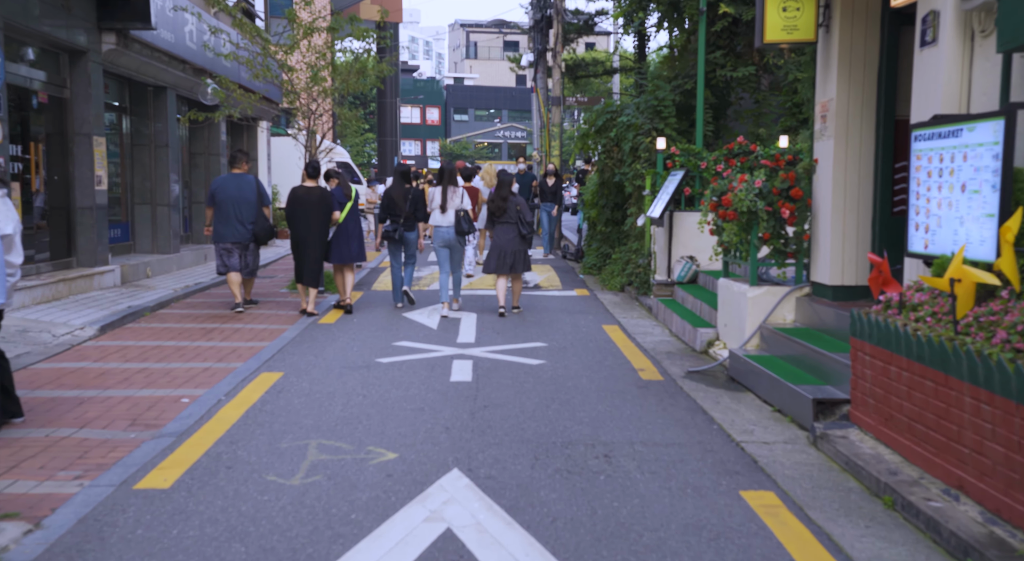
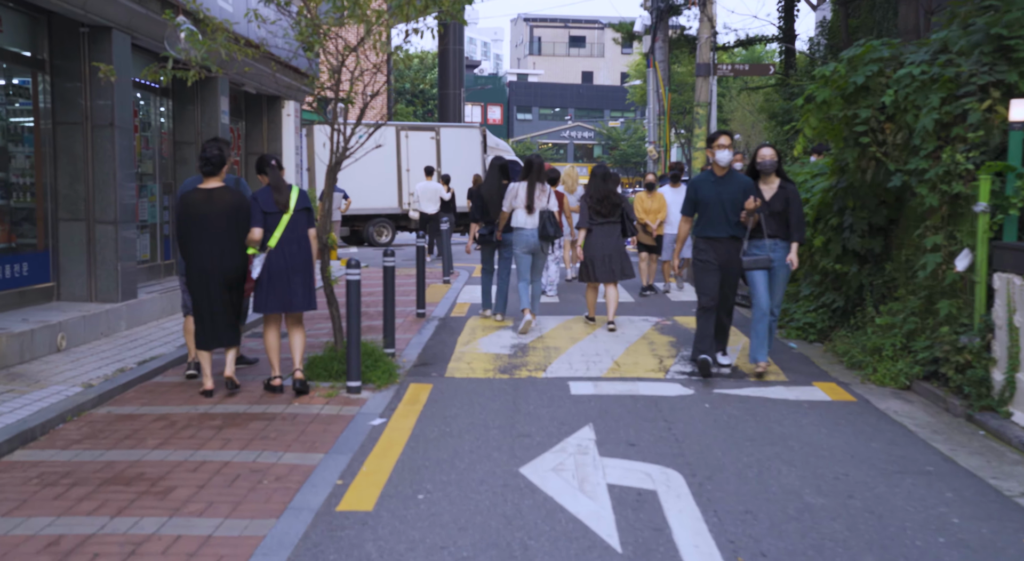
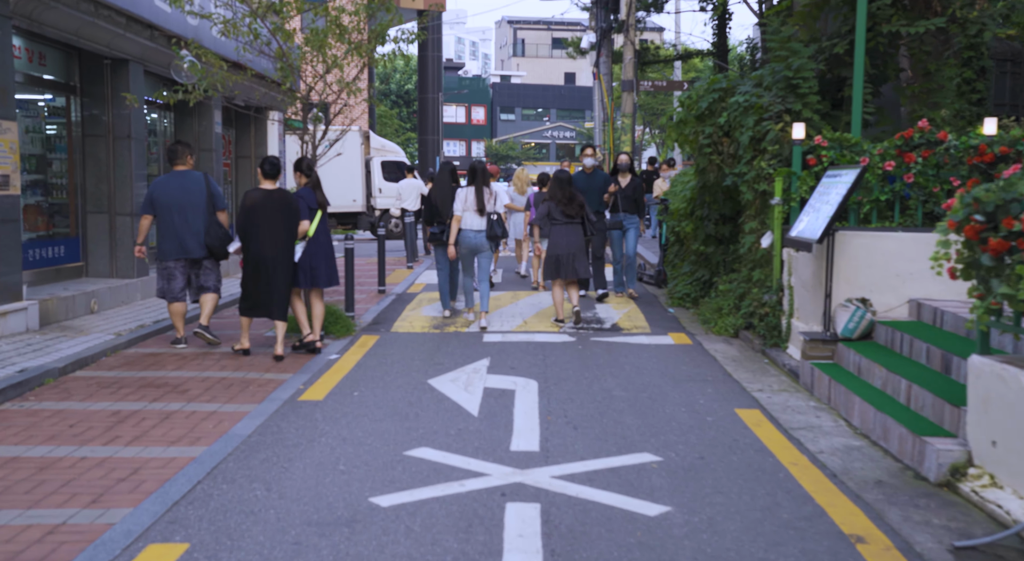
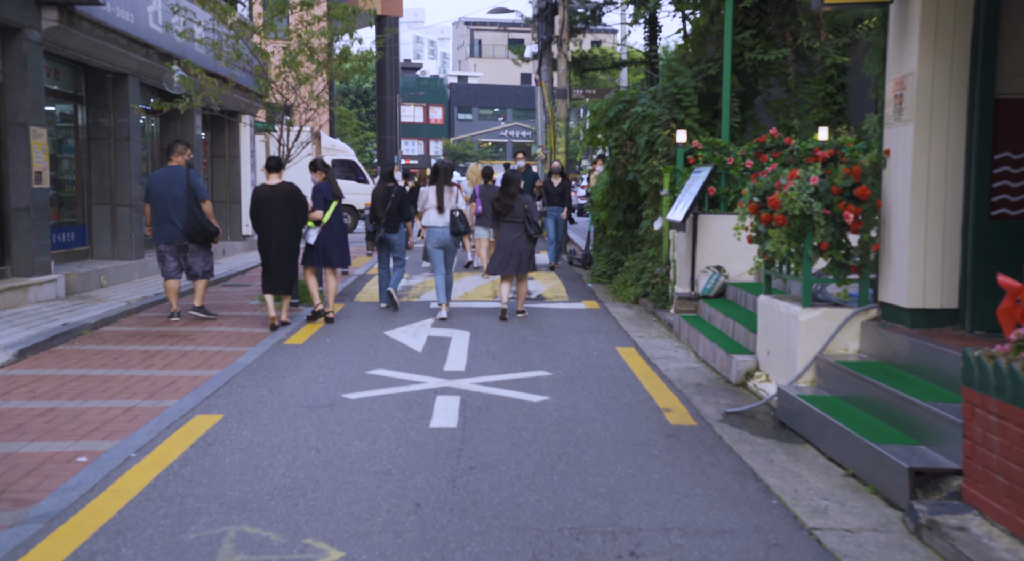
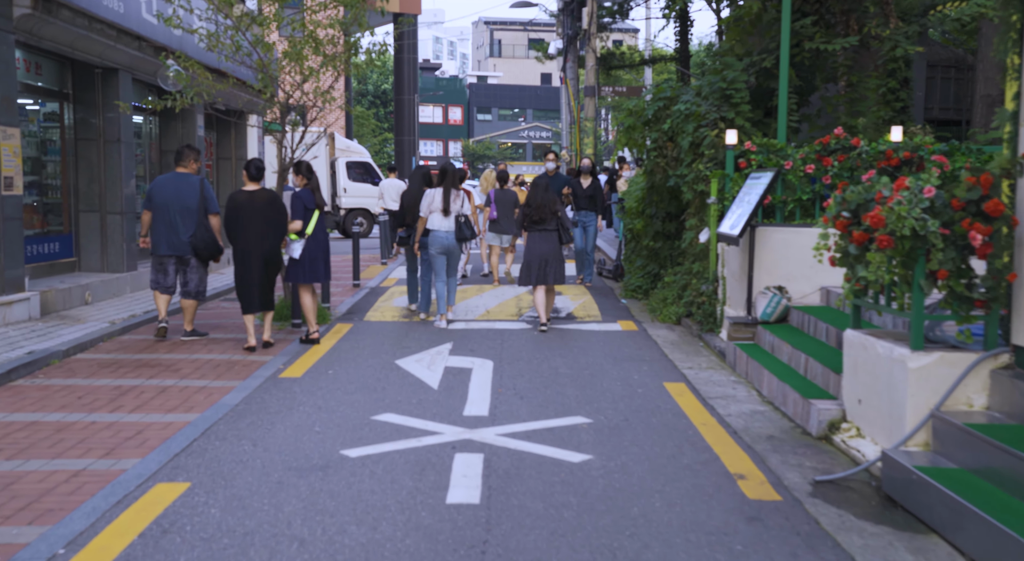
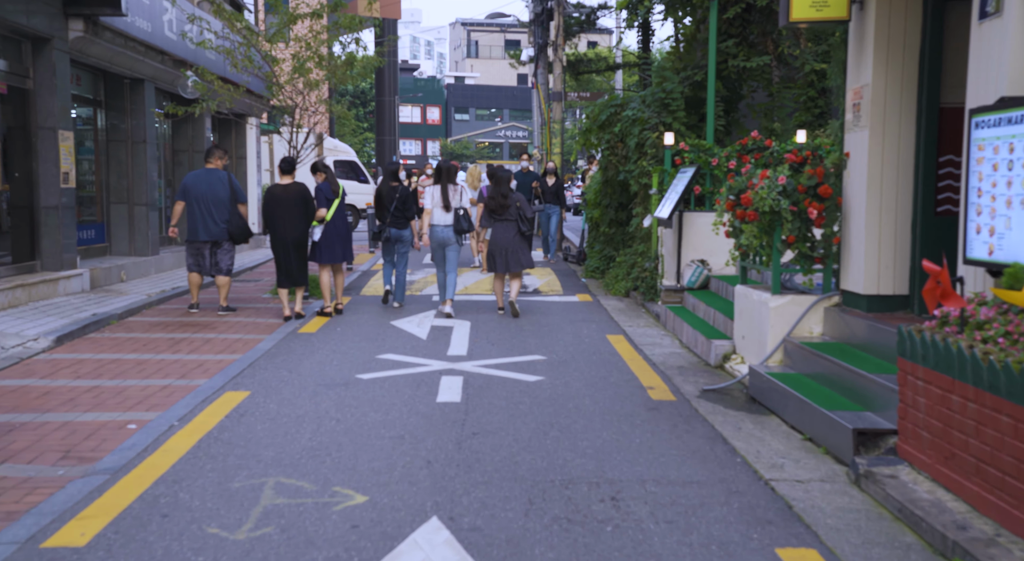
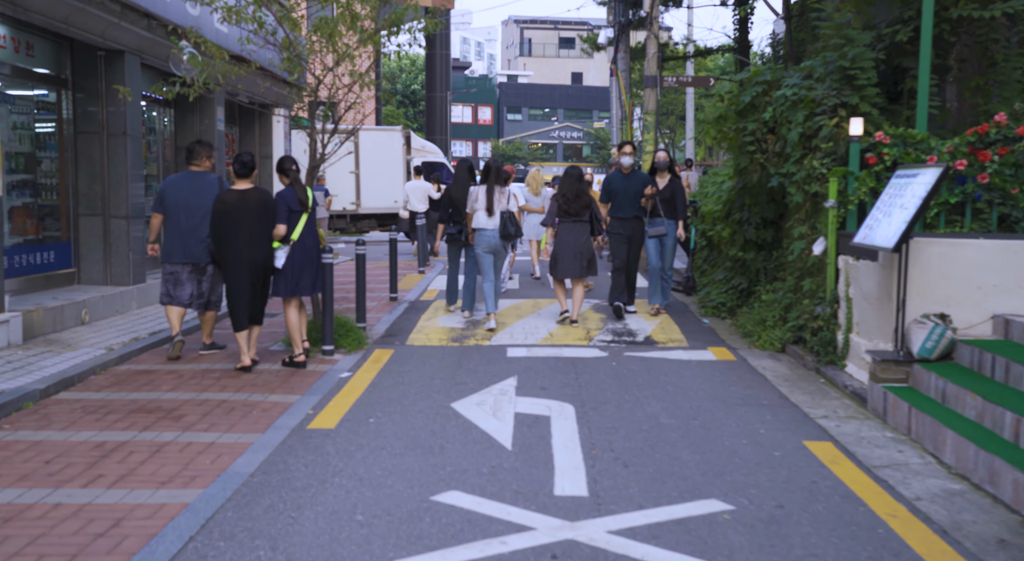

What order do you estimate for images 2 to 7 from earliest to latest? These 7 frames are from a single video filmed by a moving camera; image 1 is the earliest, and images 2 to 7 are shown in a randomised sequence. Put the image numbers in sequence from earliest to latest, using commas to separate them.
6, 4, 5, 3, 7, 2
